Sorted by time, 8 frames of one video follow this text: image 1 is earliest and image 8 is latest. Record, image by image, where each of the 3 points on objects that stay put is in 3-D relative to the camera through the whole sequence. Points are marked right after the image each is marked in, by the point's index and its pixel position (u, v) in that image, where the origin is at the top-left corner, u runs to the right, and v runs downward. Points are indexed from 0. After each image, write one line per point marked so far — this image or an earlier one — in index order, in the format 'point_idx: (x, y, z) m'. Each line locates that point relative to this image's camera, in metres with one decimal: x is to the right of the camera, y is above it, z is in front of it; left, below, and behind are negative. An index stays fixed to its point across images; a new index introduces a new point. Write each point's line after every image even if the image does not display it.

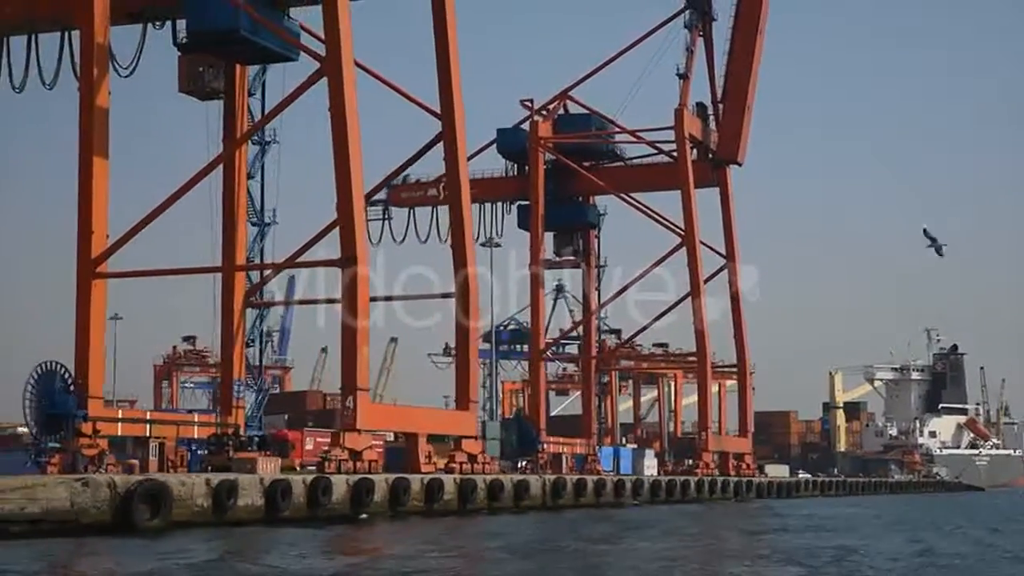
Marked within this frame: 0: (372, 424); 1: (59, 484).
0: (-2.0, -2.0, +19.8) m
1: (-4.7, -2.1, +14.4) m
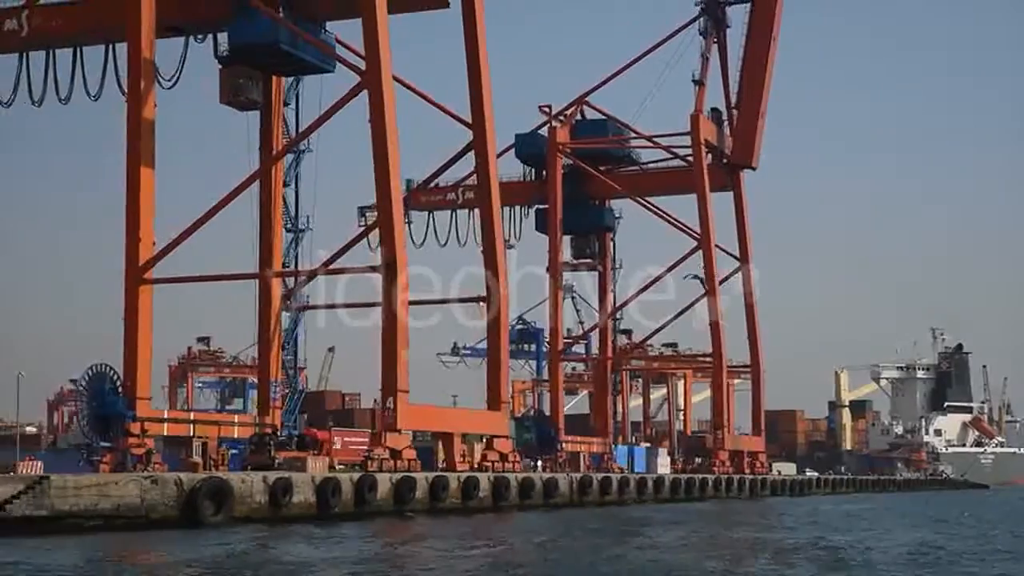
0: (-1.5, -2.1, +20.6) m
1: (-4.2, -2.1, +15.2) m
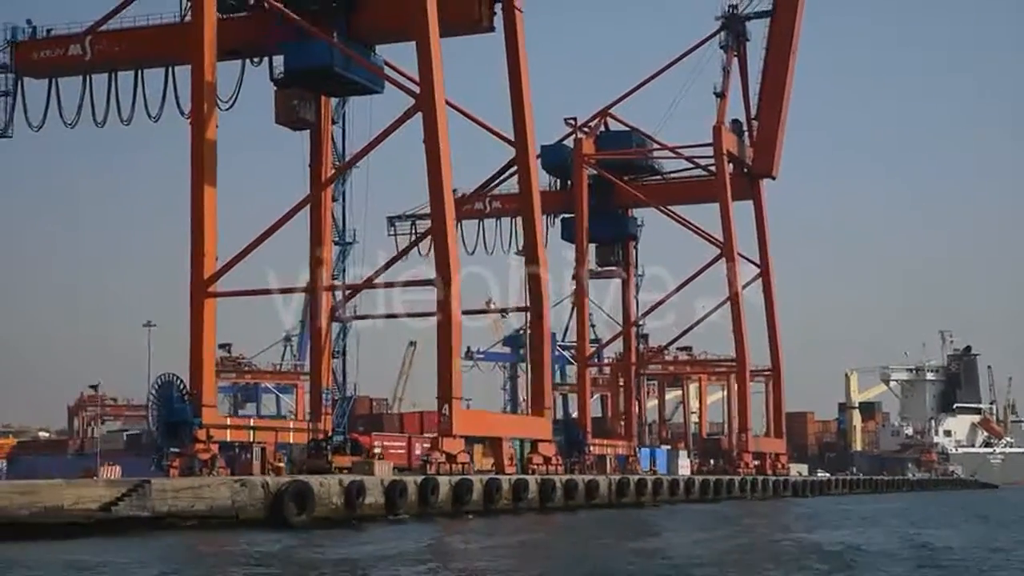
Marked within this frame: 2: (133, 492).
0: (-0.7, -2.3, +21.7) m
1: (-3.4, -2.3, +16.3) m
2: (-4.4, -2.4, +15.9) m
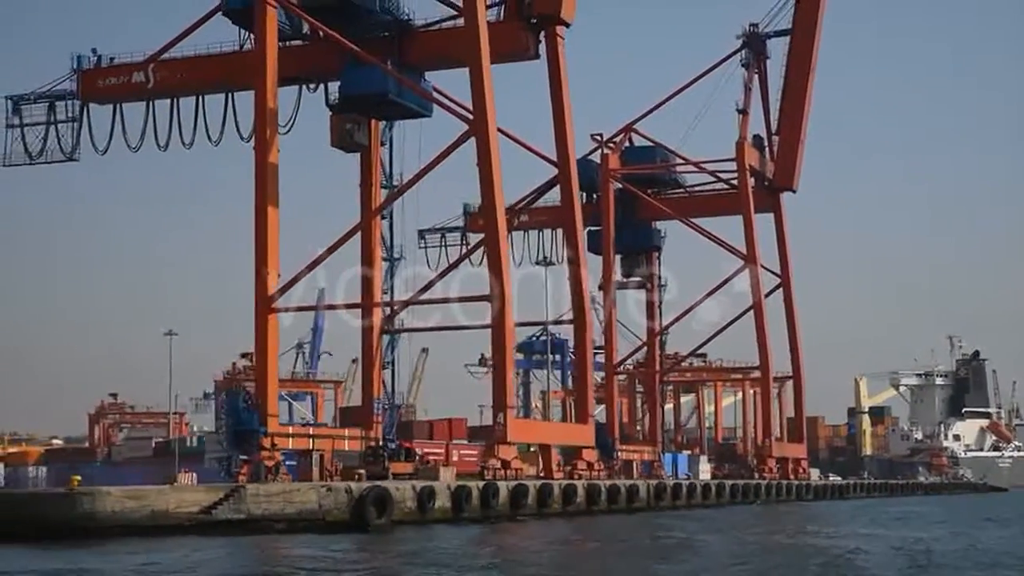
0: (+0.1, -2.5, +23.0) m
1: (-2.6, -2.6, +17.5) m
2: (-3.5, -2.6, +17.1) m
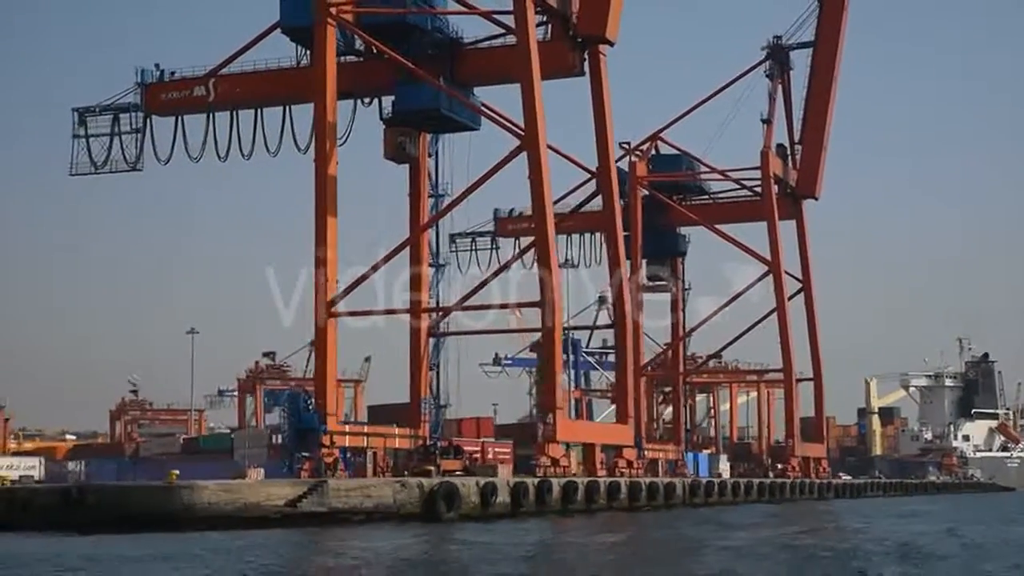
0: (+1.0, -2.6, +24.2) m
1: (-1.7, -2.7, +18.8) m
2: (-2.7, -2.7, +18.4) m
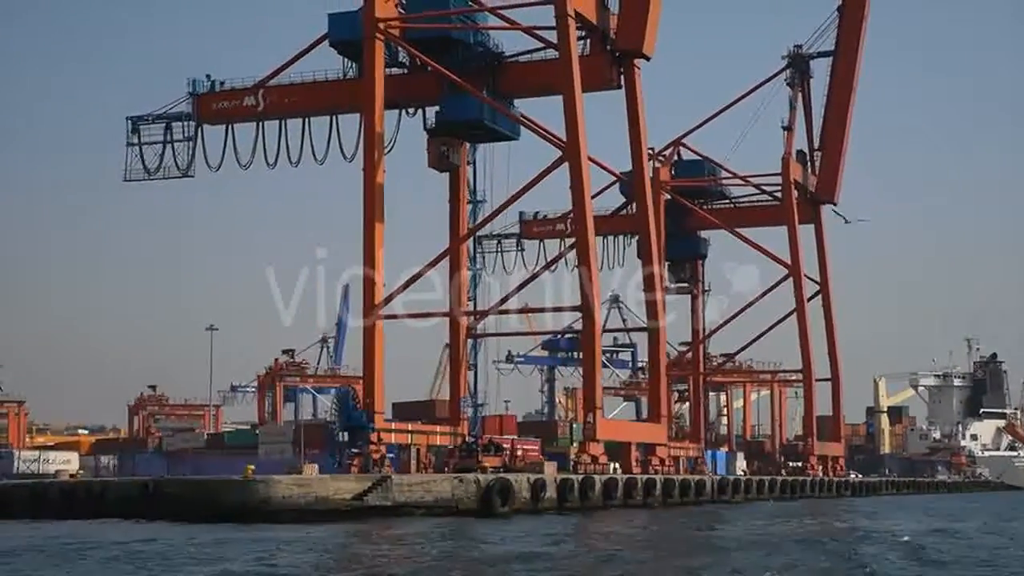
0: (+1.8, -2.7, +25.3) m
1: (-1.0, -2.8, +19.9) m
2: (-1.9, -2.8, +19.5) m
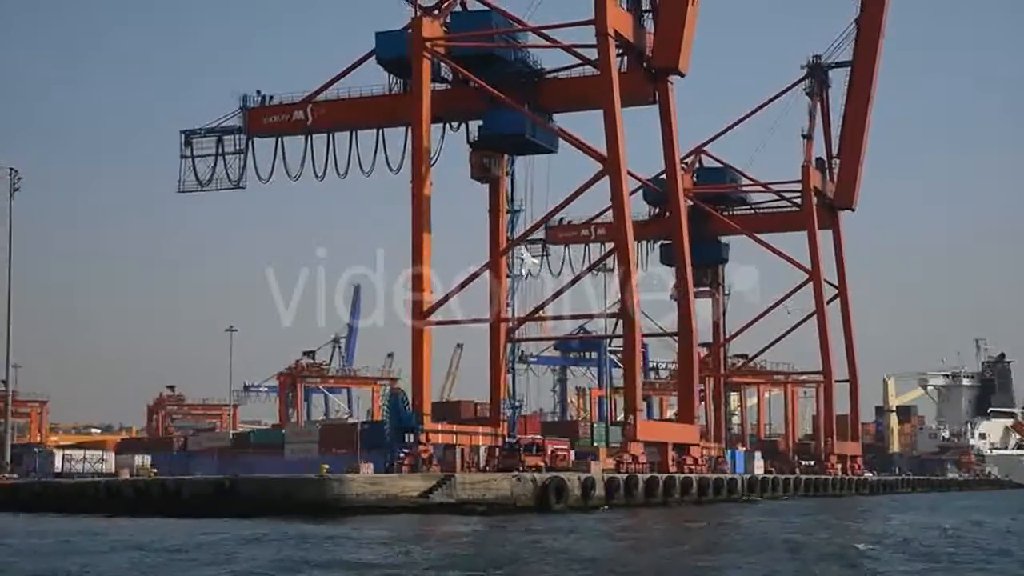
0: (+2.6, -2.9, +26.5) m
1: (-0.1, -3.0, +21.1) m
2: (-1.1, -3.0, +20.7) m
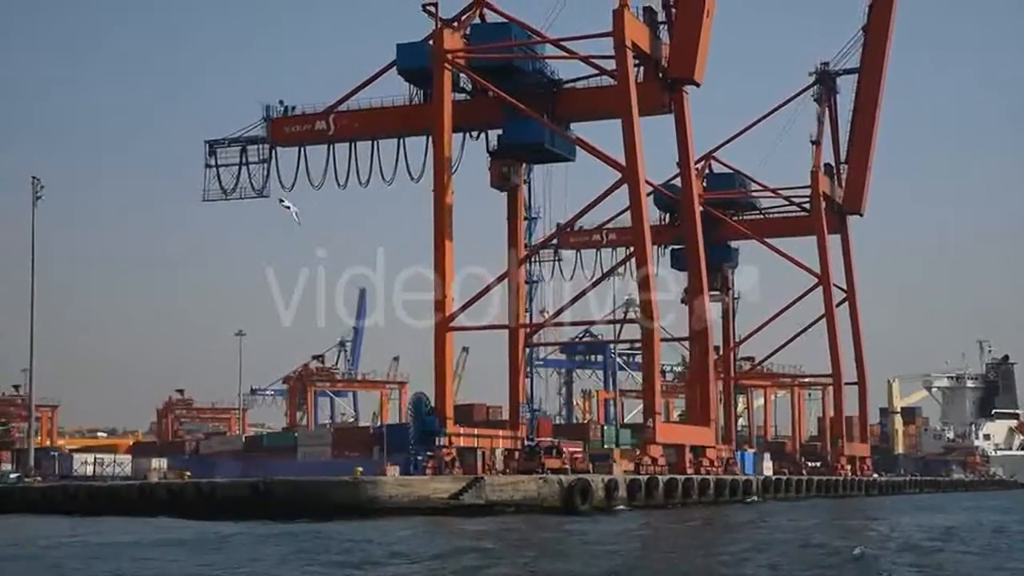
0: (+3.0, -3.0, +27.1) m
1: (+0.3, -3.1, +21.7) m
2: (-0.7, -3.1, +21.3) m
